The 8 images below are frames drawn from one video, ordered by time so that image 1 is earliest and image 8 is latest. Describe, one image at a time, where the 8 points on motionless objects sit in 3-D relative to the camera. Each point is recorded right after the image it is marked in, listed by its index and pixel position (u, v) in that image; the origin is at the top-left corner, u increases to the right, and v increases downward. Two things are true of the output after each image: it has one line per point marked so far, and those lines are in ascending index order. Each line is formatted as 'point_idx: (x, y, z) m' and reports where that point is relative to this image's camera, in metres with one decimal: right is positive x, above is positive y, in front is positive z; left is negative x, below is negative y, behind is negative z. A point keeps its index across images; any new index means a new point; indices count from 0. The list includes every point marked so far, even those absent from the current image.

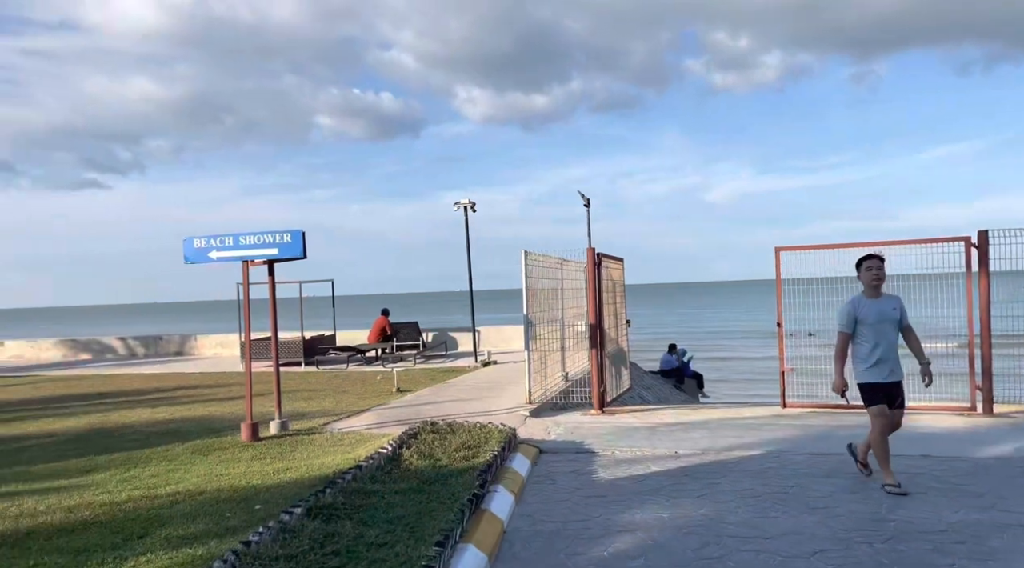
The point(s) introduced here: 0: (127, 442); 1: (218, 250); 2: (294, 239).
0: (-4.4, -1.7, +10.7) m
1: (-2.9, +0.3, +9.3) m
2: (-2.1, +0.4, +9.1) m
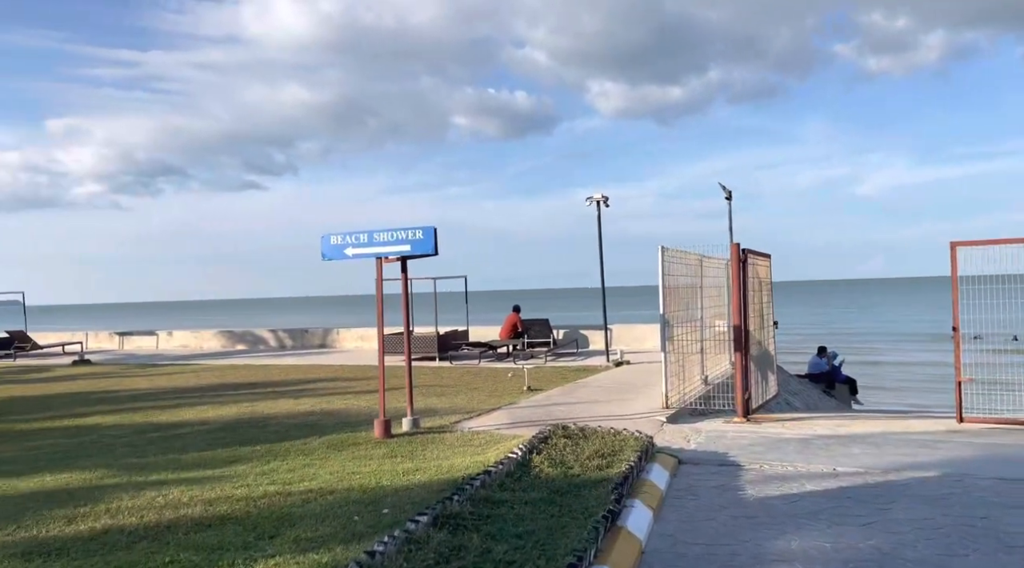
0: (-2.9, -1.6, +10.7) m
1: (-1.6, +0.3, +9.2) m
2: (-0.8, +0.4, +8.9) m
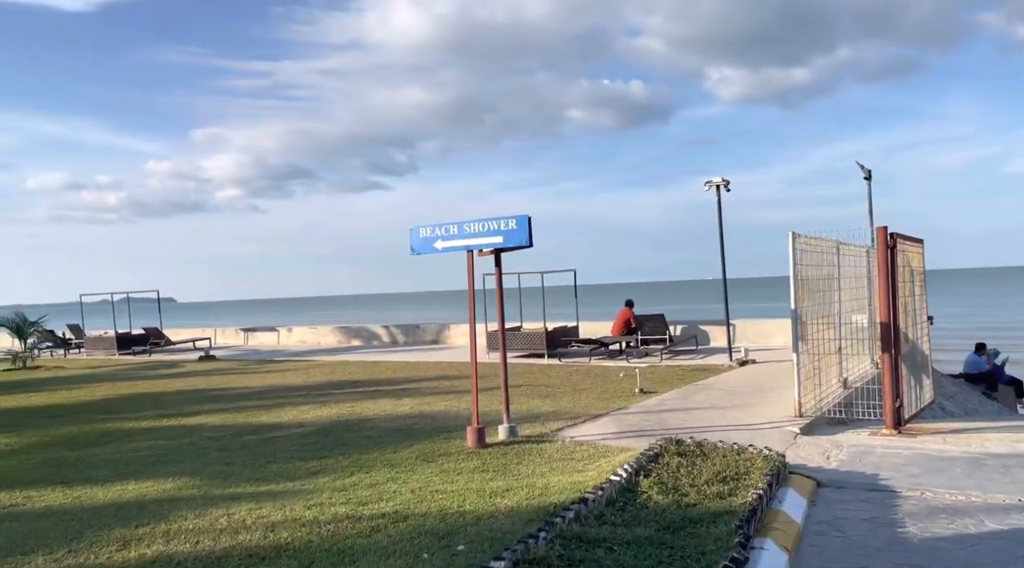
0: (-1.7, -1.6, +10.1) m
1: (-0.6, +0.4, +8.4) m
2: (+0.1, +0.5, +8.0) m
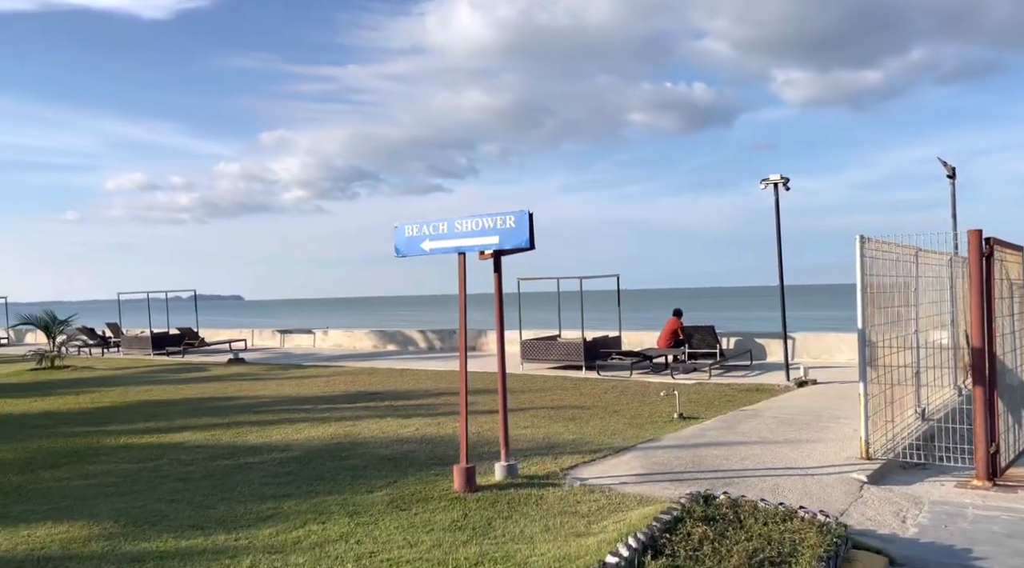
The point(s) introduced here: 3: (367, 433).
0: (-1.6, -1.6, +8.7) m
1: (-0.6, +0.3, +7.0) m
2: (0.0, +0.4, +6.5) m
3: (-1.6, -1.6, +10.3) m
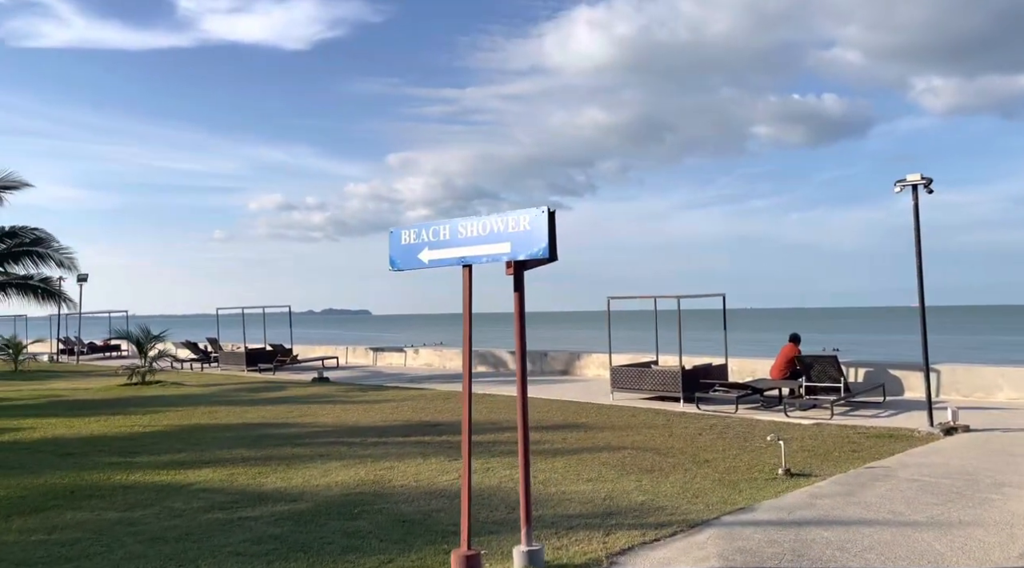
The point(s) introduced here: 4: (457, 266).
0: (-1.3, -1.8, +7.0) m
1: (-0.5, +0.2, +5.2) m
2: (+0.1, +0.3, +4.6) m
3: (-1.0, -1.8, +8.6) m
4: (-0.3, +0.1, +4.9) m
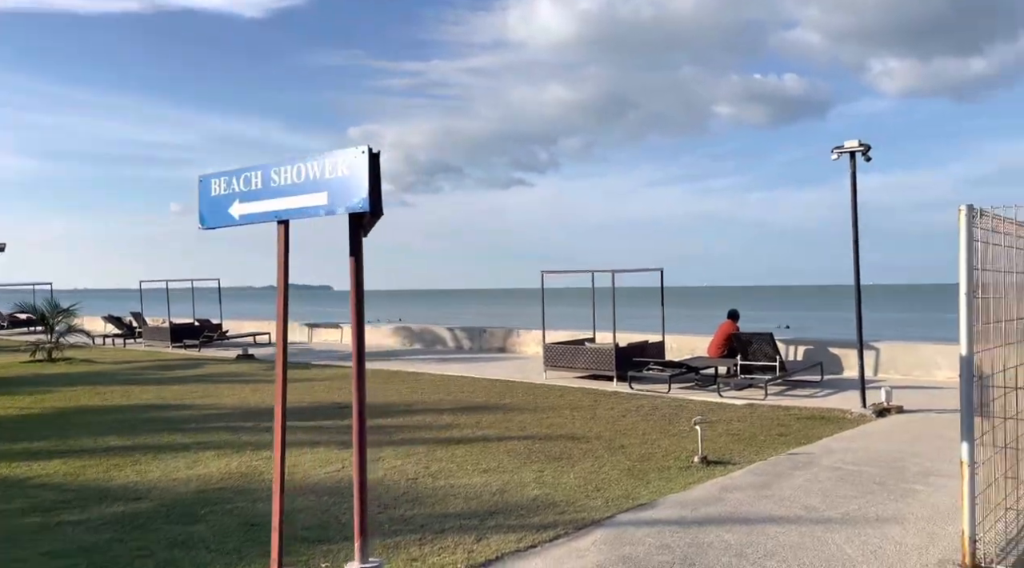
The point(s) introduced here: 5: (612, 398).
0: (-2.1, -1.5, +6.2) m
1: (-1.2, +0.4, +4.3) m
2: (-0.6, +0.5, +3.8) m
3: (-1.9, -1.5, +7.8) m
4: (-1.0, +0.3, +4.1) m
5: (+1.3, -1.5, +12.8) m
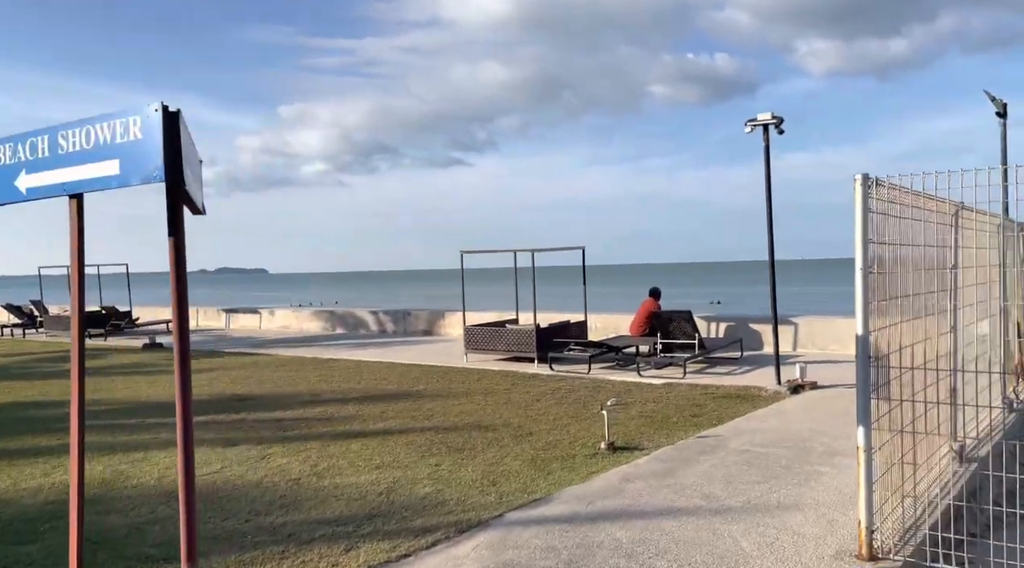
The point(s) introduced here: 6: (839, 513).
0: (-2.8, -1.5, +5.6) m
1: (-1.8, +0.4, +3.8) m
2: (-1.2, +0.5, +3.3) m
3: (-2.7, -1.4, +7.2) m
4: (-1.6, +0.3, +3.5) m
5: (+0.2, -1.3, +12.5) m
6: (+1.8, -1.3, +5.3) m
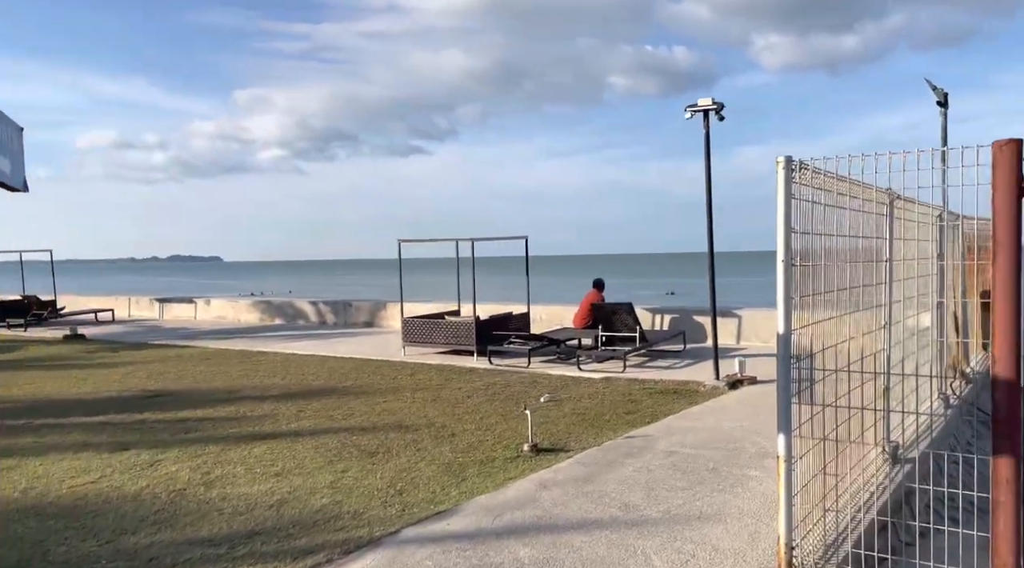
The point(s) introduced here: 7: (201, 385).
0: (-3.3, -1.4, +5.0) m
1: (-2.3, +0.5, +3.2) m
2: (-1.6, +0.5, +2.7) m
3: (-3.3, -1.4, +6.6) m
4: (-2.1, +0.3, +3.0) m
5: (-0.6, -1.1, +12.0) m
6: (+1.3, -1.2, +4.9) m
7: (-3.5, -1.2, +10.8) m
